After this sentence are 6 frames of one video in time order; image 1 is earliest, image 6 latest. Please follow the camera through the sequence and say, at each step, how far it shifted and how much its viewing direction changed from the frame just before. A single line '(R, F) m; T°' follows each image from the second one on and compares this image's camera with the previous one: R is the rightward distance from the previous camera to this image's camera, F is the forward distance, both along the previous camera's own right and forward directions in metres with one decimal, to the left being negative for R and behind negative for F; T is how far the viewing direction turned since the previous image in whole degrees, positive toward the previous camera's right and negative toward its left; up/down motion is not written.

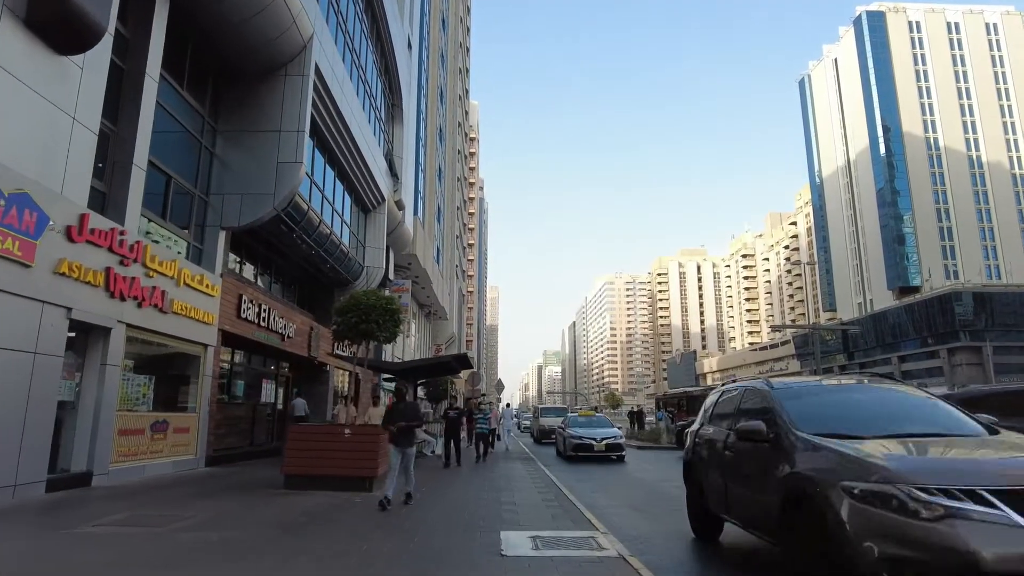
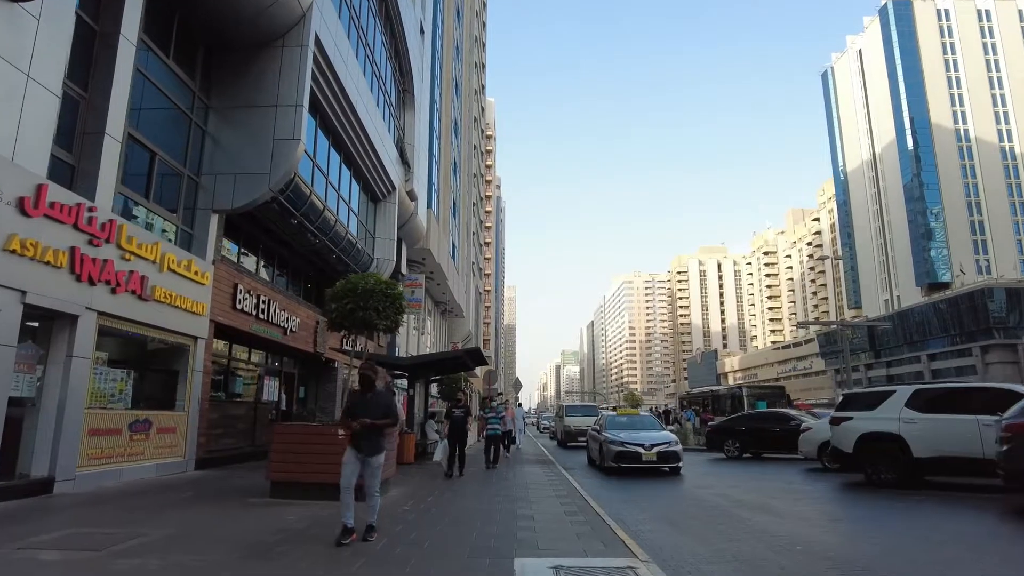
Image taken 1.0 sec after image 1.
(0.0, +1.3) m; -2°
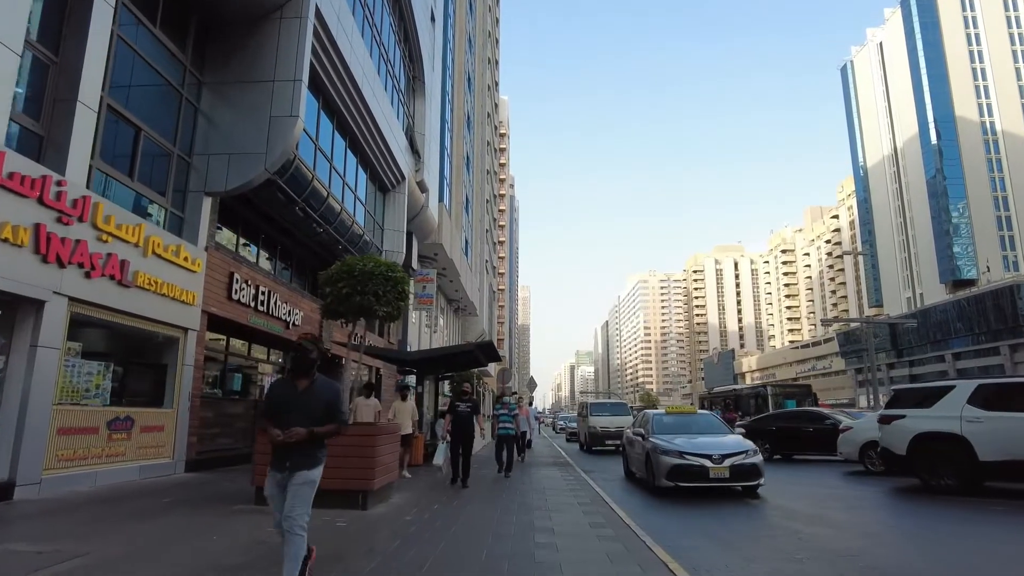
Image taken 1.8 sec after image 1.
(0.0, +1.0) m; -1°
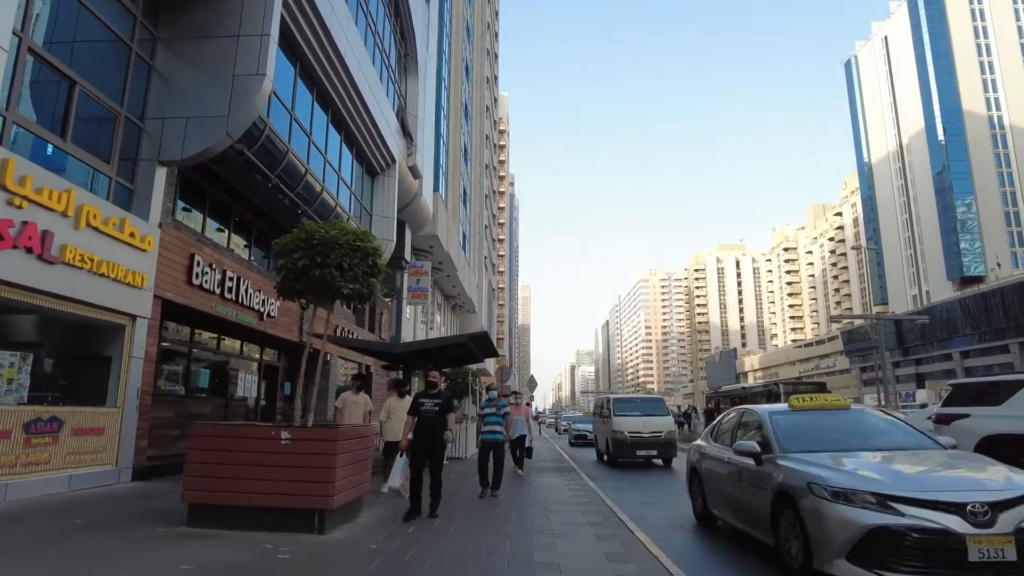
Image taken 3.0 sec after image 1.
(+0.1, +1.5) m; 0°
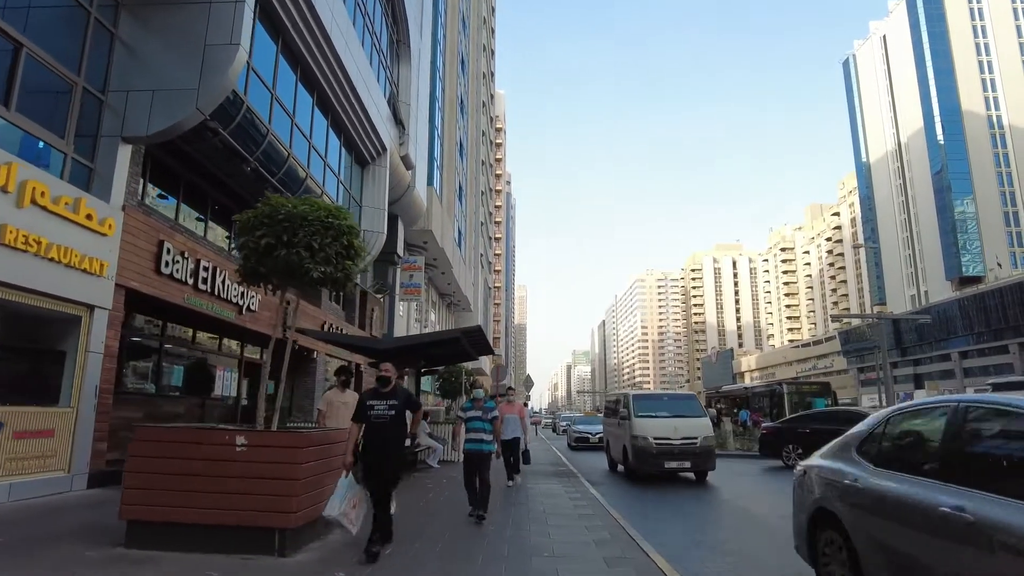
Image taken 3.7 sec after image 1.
(0.0, +0.9) m; 0°
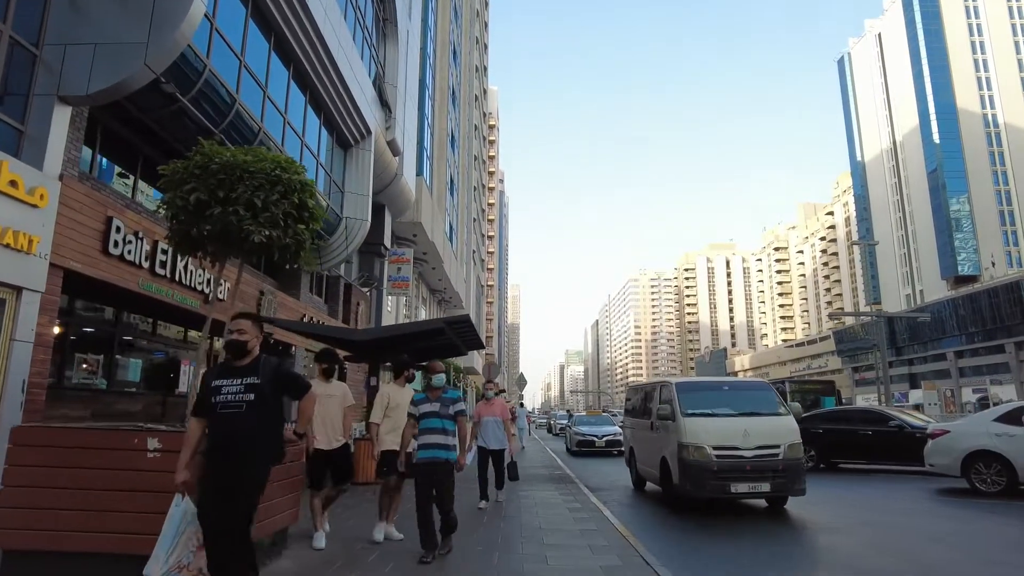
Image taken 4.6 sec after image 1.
(0.0, +1.1) m; +1°
